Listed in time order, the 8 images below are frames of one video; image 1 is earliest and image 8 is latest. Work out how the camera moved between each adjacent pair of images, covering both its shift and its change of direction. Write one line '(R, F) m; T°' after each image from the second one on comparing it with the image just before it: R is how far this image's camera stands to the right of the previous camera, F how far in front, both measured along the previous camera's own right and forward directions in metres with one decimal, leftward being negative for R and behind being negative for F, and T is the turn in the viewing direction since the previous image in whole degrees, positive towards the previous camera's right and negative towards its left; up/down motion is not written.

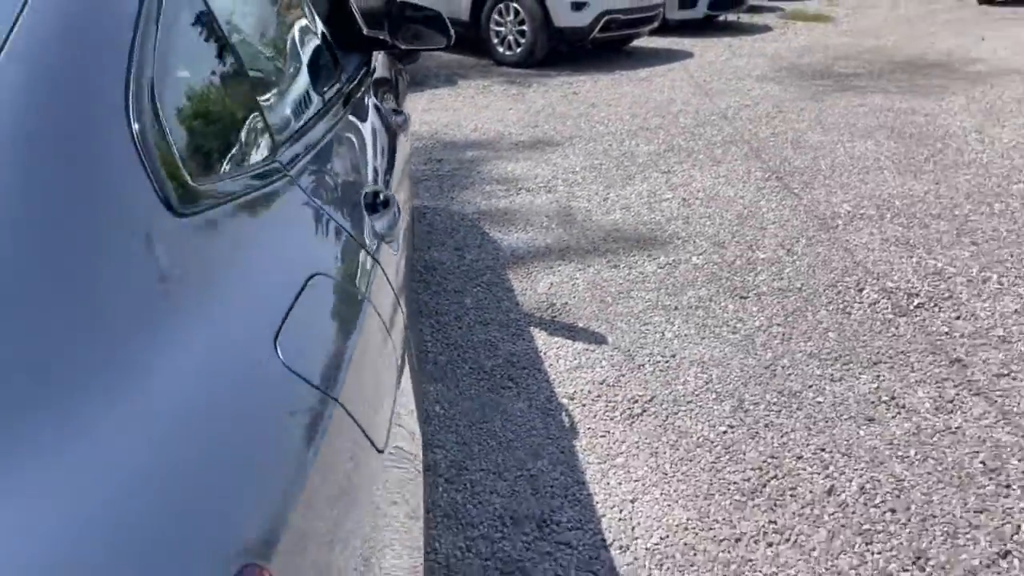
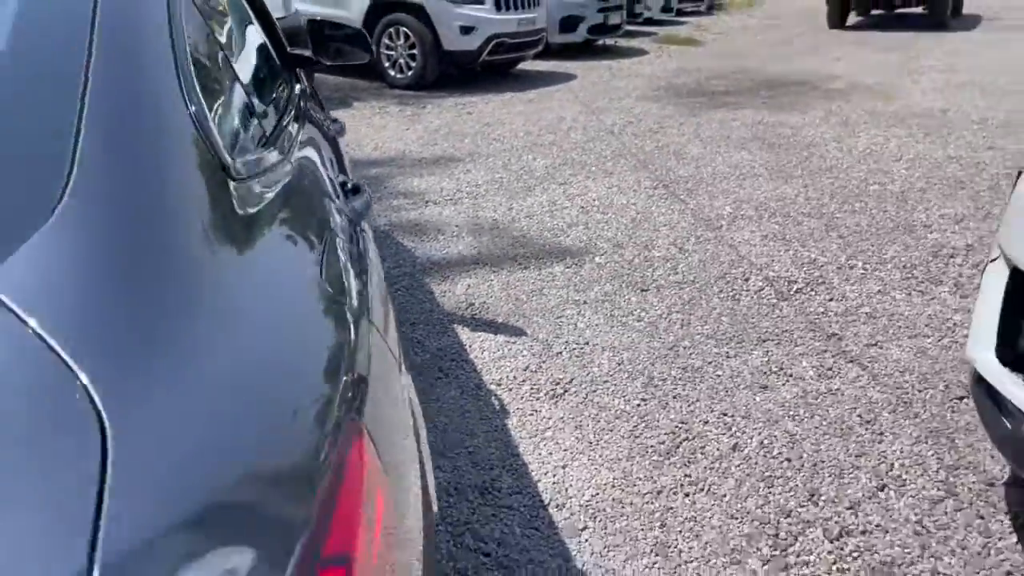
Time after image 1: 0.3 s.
(-0.2, -0.3) m; +7°
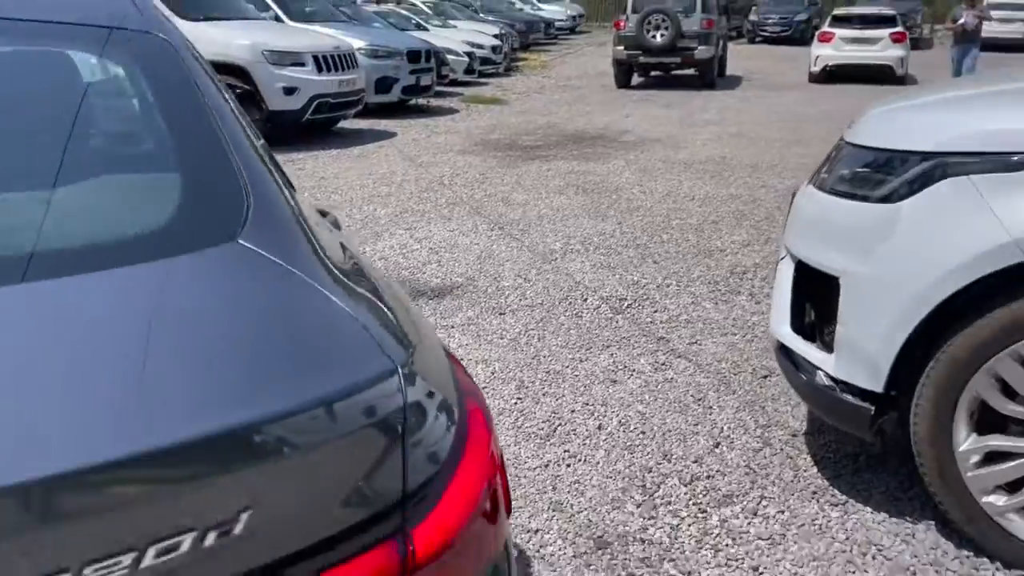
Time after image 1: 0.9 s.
(-0.4, -0.5) m; +13°
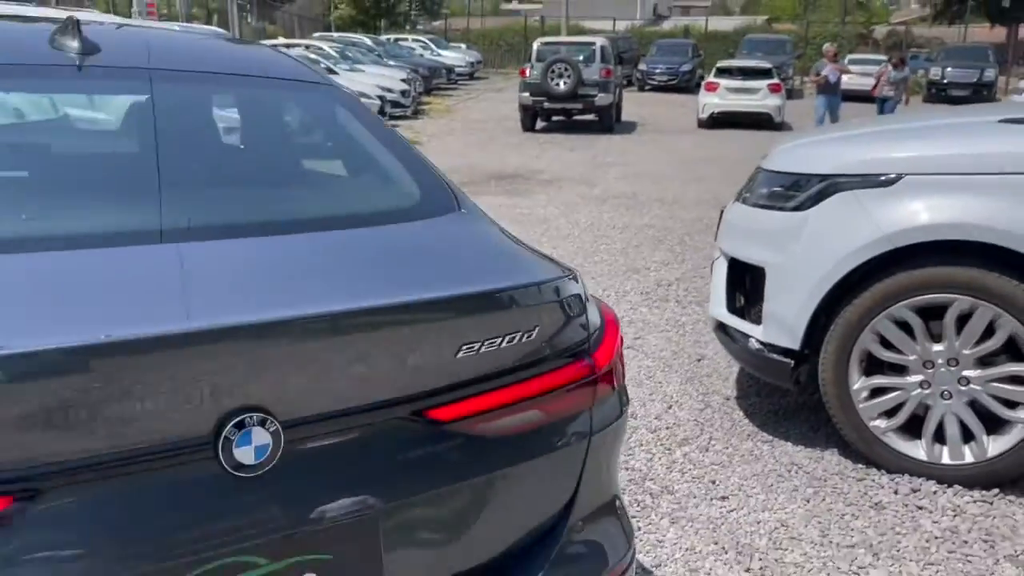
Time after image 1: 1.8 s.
(-0.5, -0.9) m; +7°
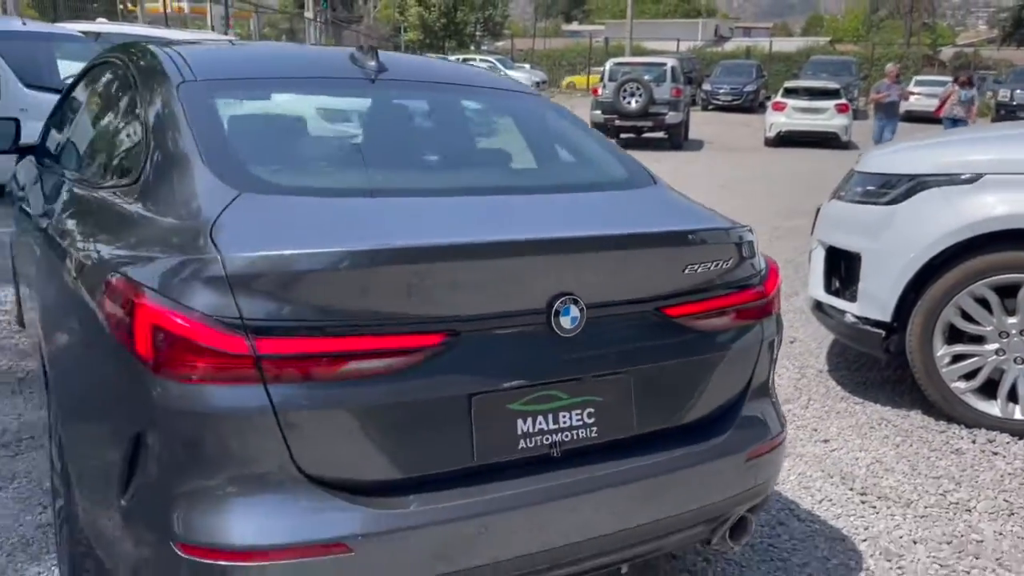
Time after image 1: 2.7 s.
(-0.4, -0.8) m; -3°
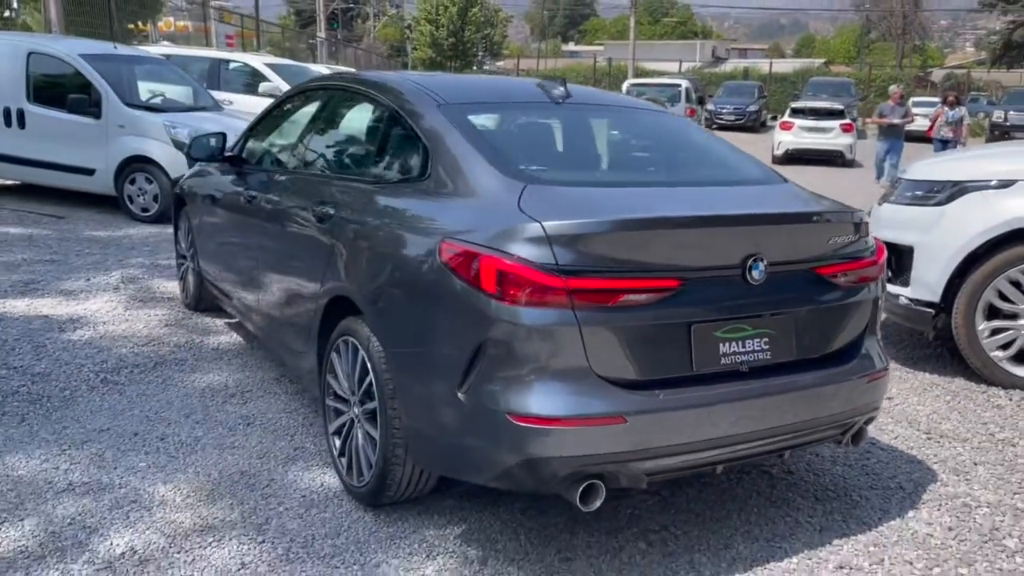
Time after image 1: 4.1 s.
(-0.8, -0.9) m; 0°
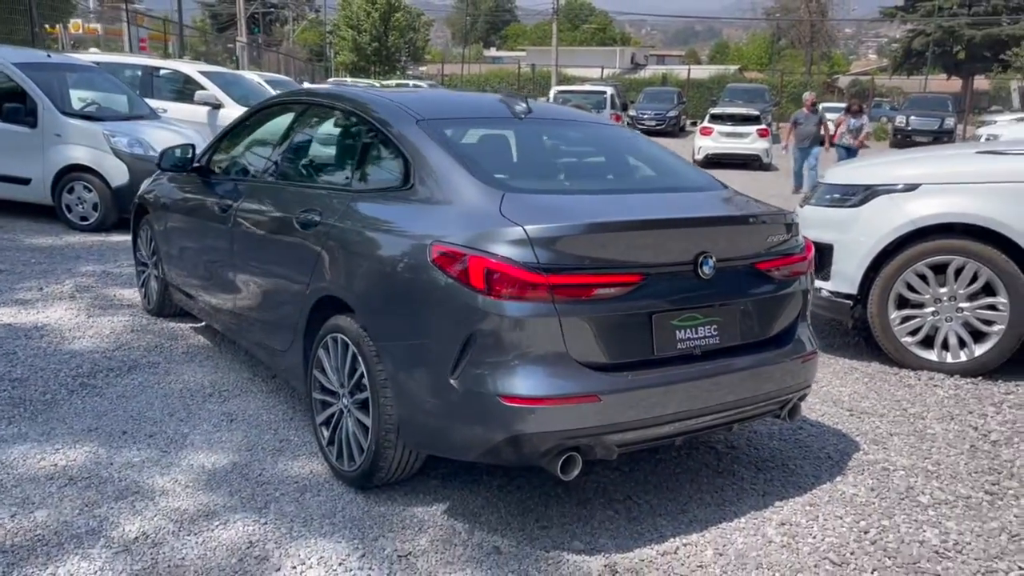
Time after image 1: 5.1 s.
(-0.2, -0.4) m; +5°
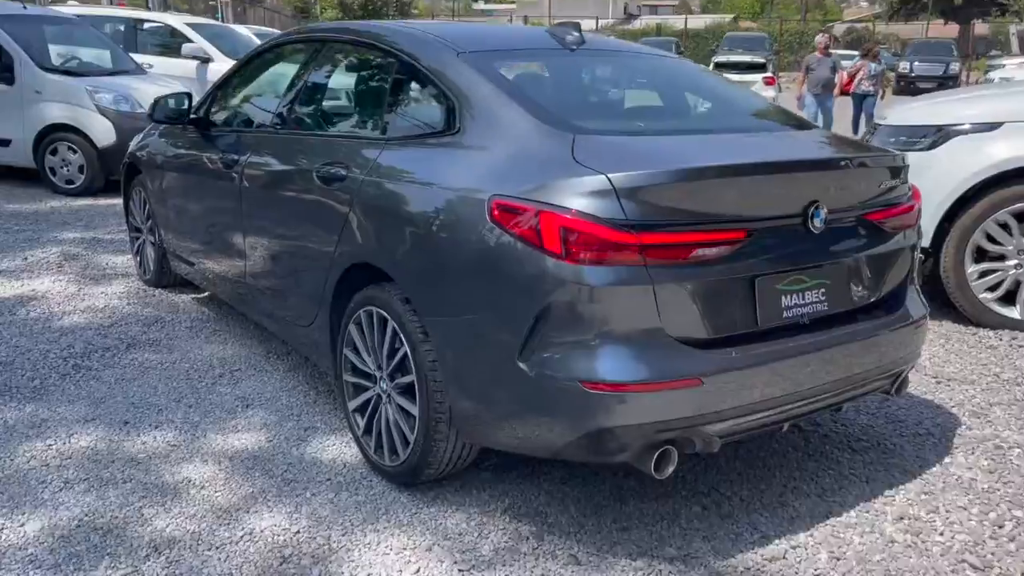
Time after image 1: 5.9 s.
(-0.3, +0.6) m; 0°
